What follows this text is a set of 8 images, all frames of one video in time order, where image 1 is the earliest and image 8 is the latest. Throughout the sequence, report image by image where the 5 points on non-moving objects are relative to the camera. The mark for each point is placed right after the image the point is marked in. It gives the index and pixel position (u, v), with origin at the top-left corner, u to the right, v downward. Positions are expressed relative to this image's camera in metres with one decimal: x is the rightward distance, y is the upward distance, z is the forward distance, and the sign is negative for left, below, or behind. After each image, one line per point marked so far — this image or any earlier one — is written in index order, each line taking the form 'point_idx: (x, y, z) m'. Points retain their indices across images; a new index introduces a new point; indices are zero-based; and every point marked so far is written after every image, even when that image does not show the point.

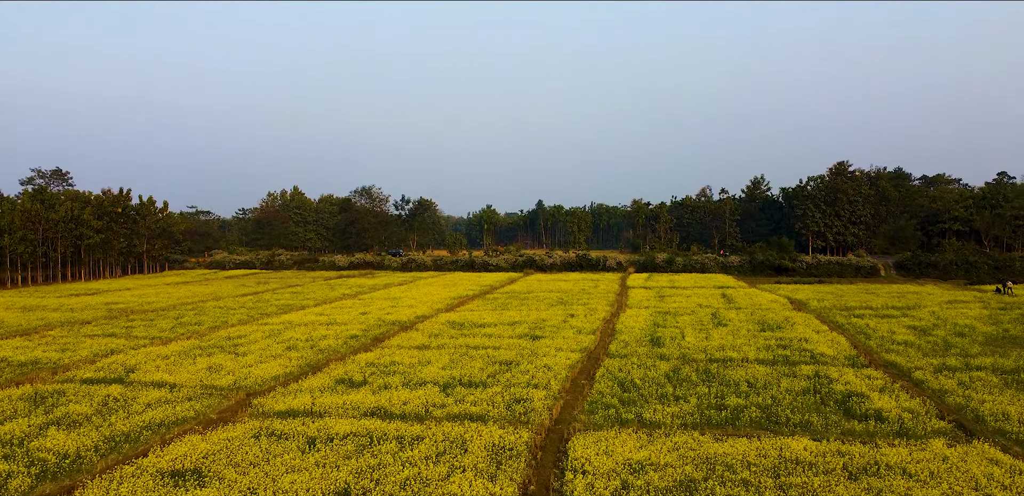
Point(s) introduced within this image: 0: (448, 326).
0: (-3.1, -3.8, +17.0) m
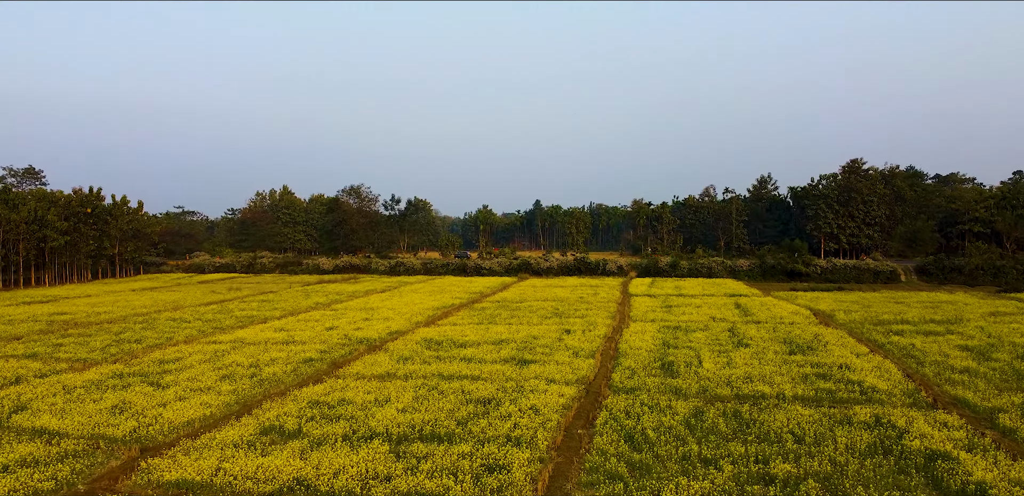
0: (-3.7, -4.1, +14.5) m
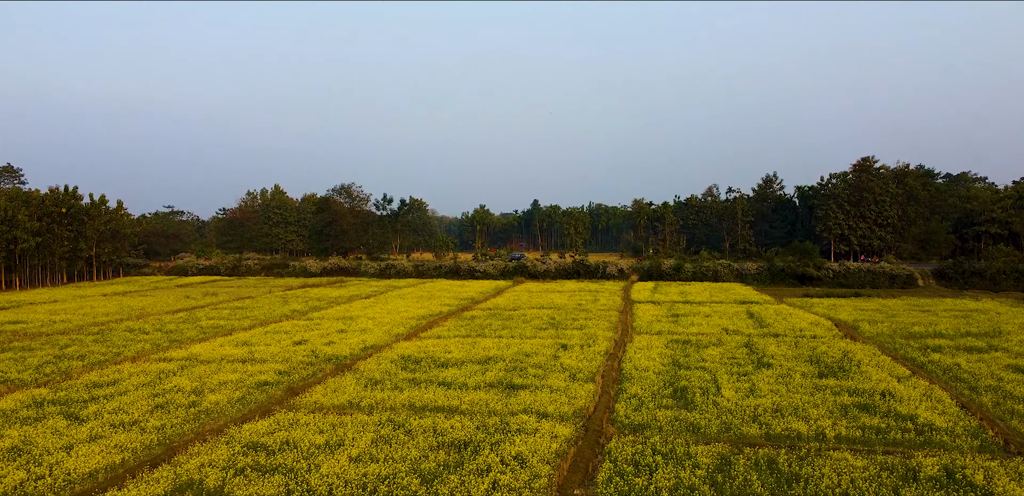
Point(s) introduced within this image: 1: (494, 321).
0: (-4.2, -4.3, +12.7) m
1: (-1.0, -3.9, +18.6) m
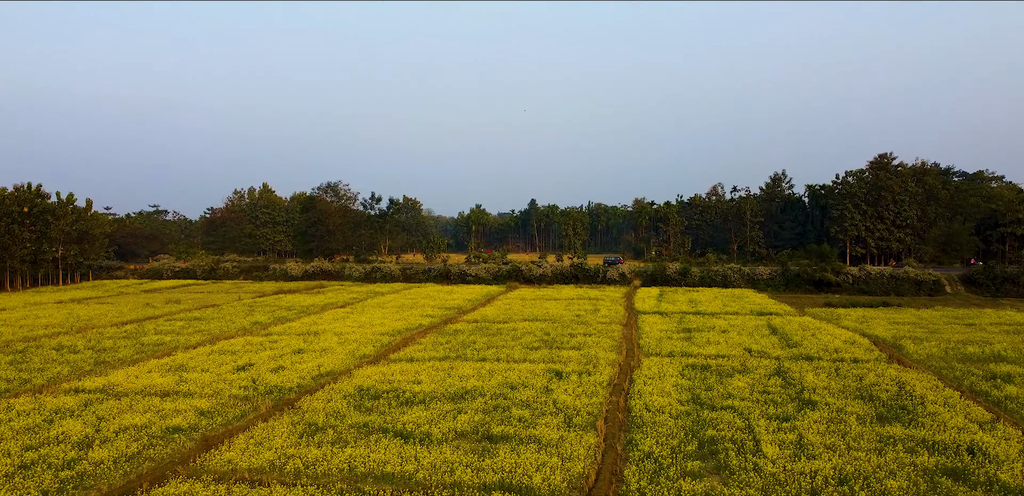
0: (-4.7, -4.6, +10.3) m
1: (-1.5, -4.1, +16.2) m
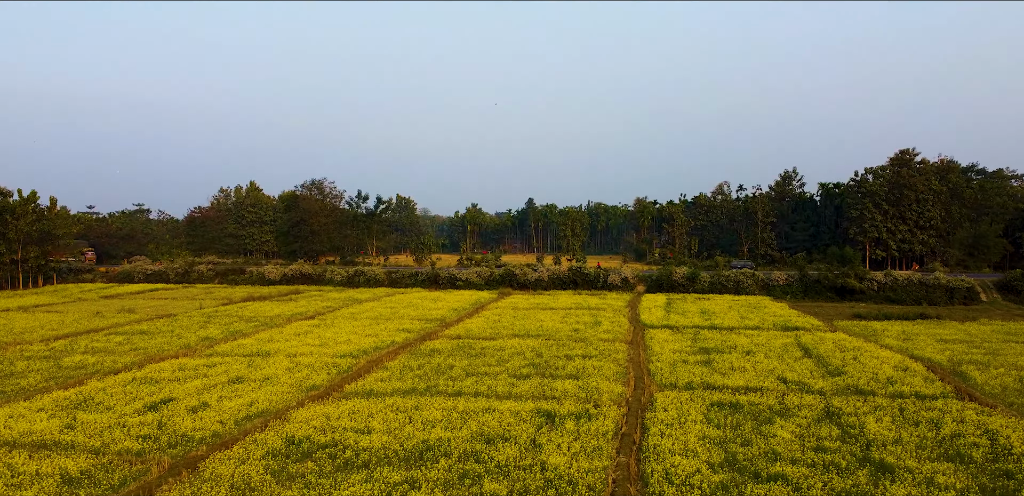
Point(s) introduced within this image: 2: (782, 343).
0: (-5.3, -4.8, +7.7) m
1: (-2.1, -4.4, +13.6) m
2: (+11.8, -4.1, +15.1) m
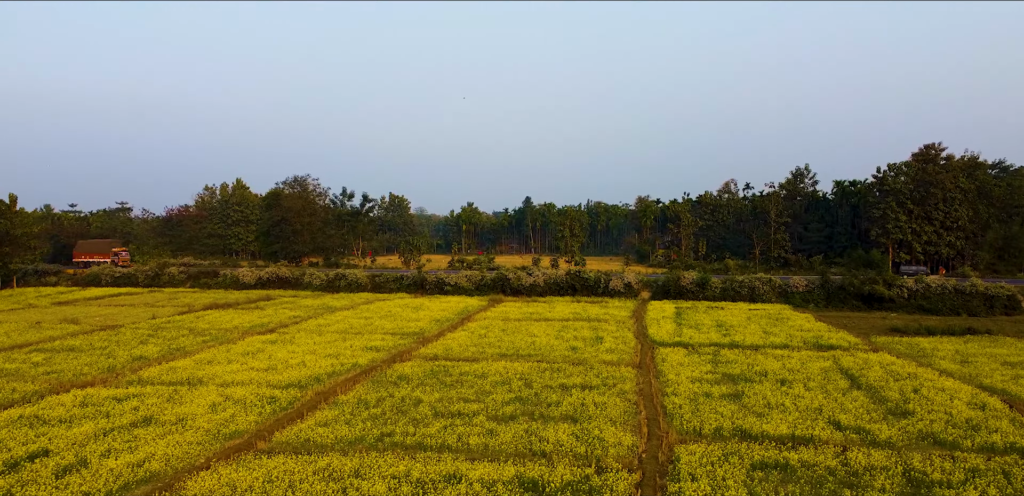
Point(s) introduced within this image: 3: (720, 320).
0: (-5.8, -5.0, +5.2) m
1: (-2.7, -4.6, +11.1) m
2: (+11.3, -4.4, +12.6) m
3: (+11.1, -3.8, +18.6) m
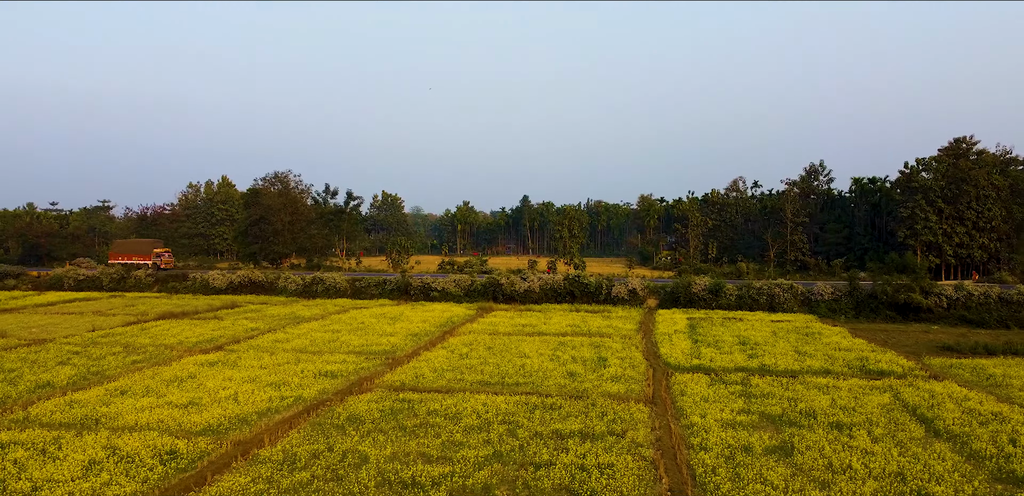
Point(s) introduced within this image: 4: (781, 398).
0: (-6.3, -5.2, +2.6) m
1: (-3.2, -4.7, +8.5) m
2: (+10.7, -4.5, +10.1) m
3: (+10.6, -4.0, +16.0) m
4: (+8.0, -4.5, +10.4) m
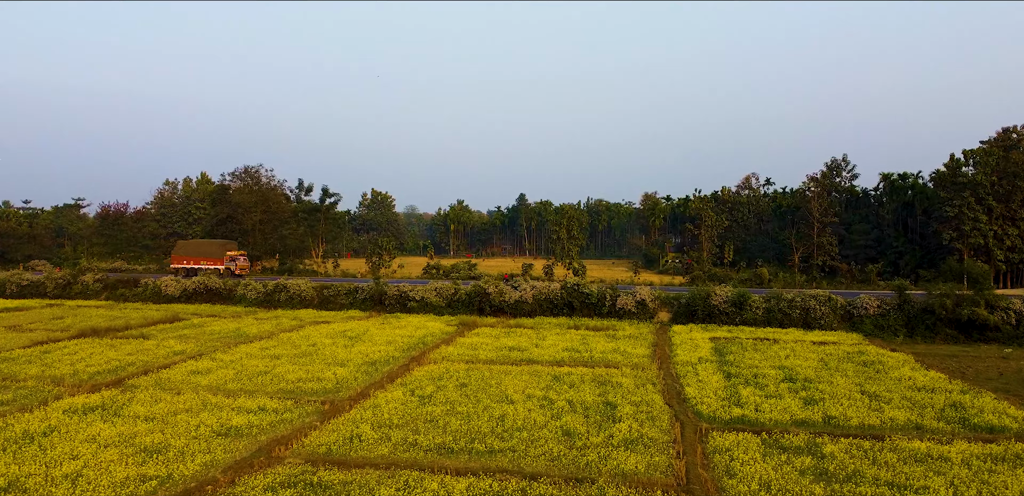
0: (-7.0, -5.4, -0.7) m
1: (-3.8, -5.0, +5.2) m
2: (+10.1, -4.8, +6.8) m
3: (+9.9, -4.3, +12.7) m
4: (+7.4, -4.7, +7.1) m
